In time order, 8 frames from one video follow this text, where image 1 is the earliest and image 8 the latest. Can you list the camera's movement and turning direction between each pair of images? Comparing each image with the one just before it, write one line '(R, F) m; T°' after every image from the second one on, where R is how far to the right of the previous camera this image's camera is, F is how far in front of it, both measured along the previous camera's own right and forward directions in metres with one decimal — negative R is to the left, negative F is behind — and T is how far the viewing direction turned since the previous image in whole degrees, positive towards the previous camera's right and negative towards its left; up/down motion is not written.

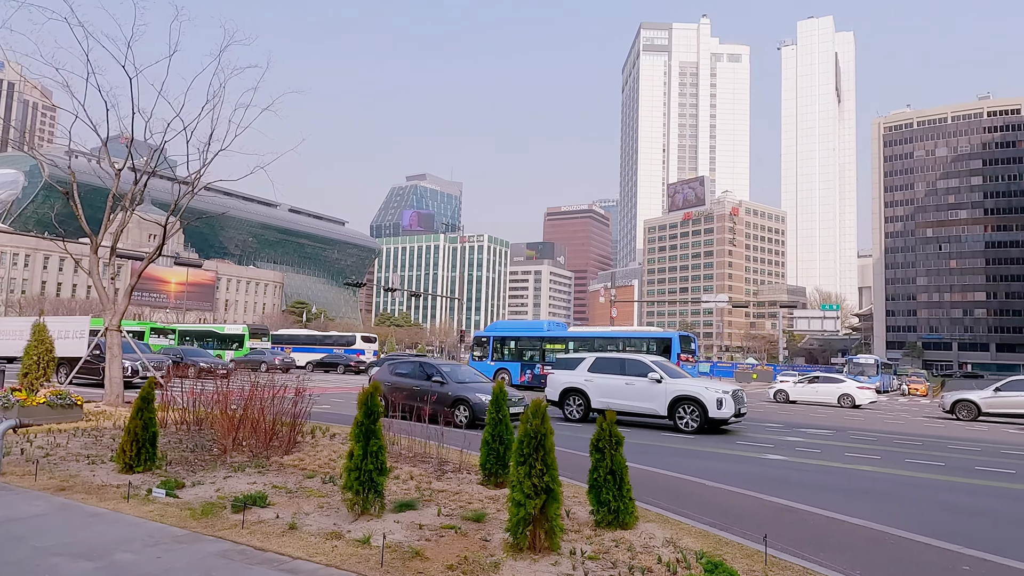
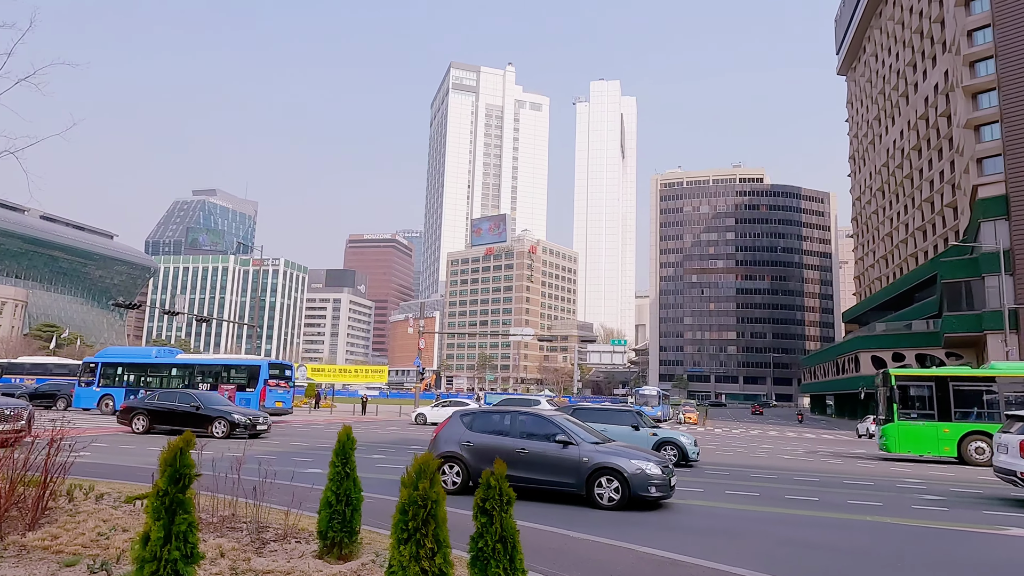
(-0.4, +0.8) m; +17°
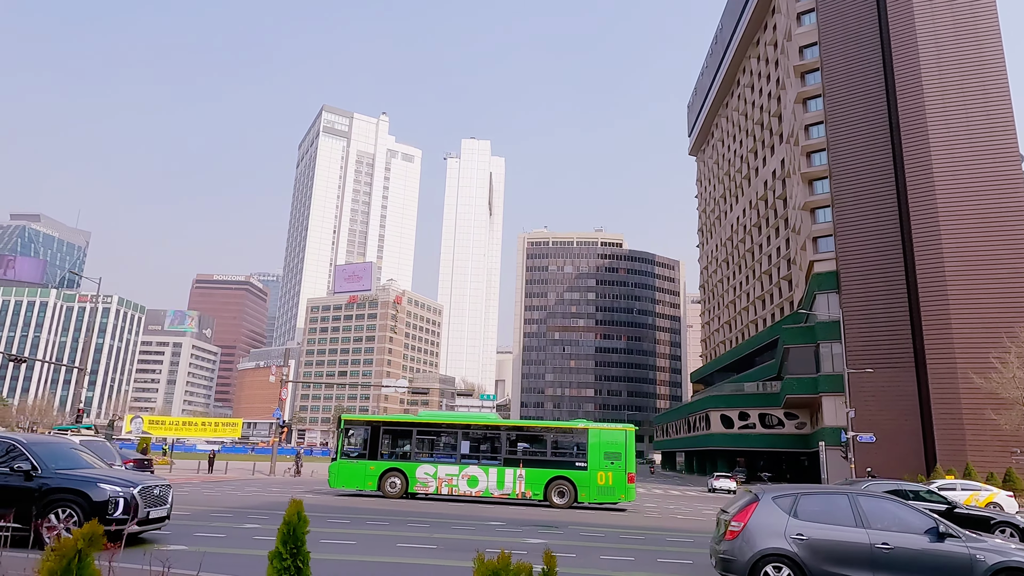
(-0.8, +1.0) m; +12°
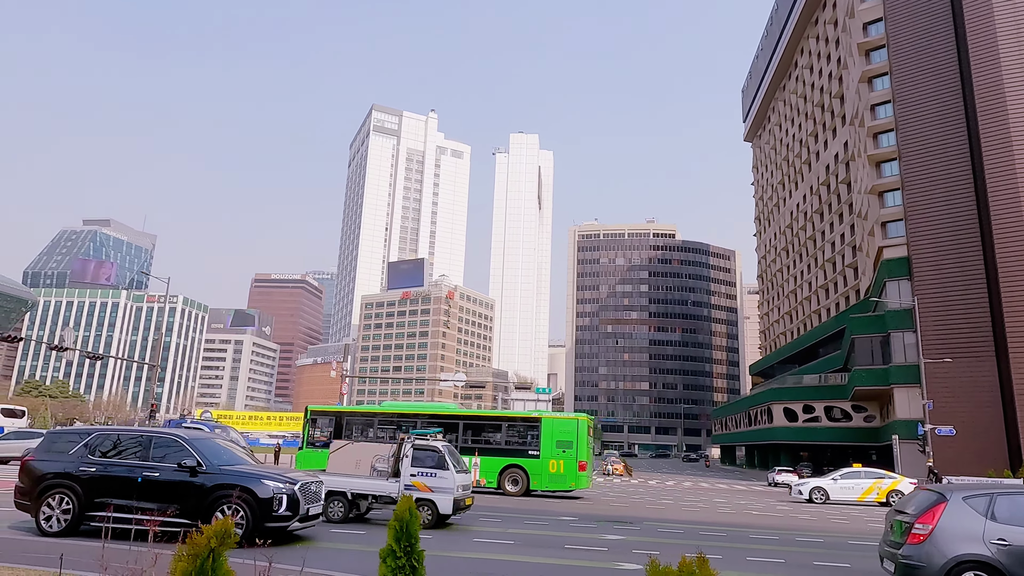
(-0.3, +0.3) m; -4°
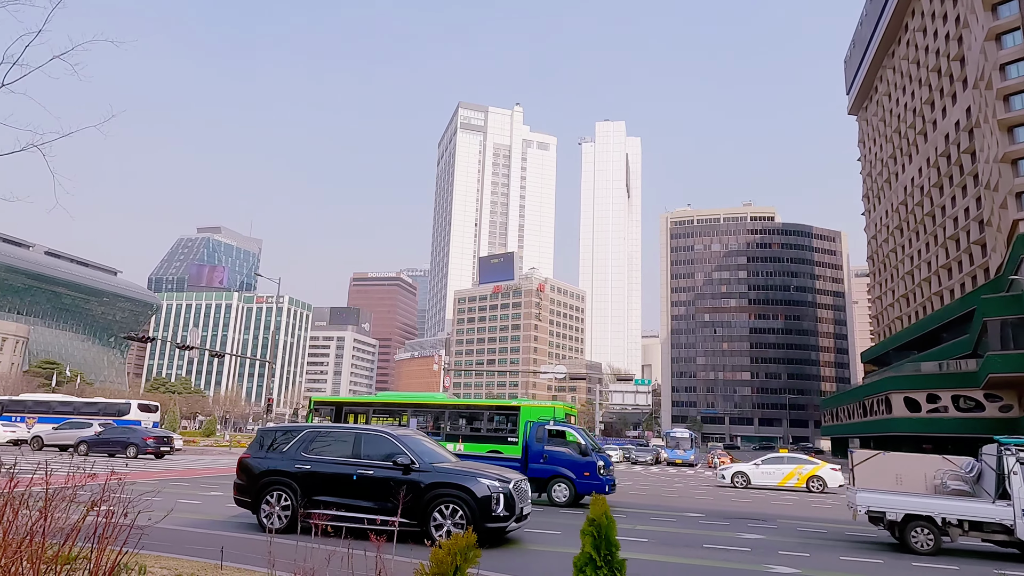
(-0.5, +0.3) m; -8°
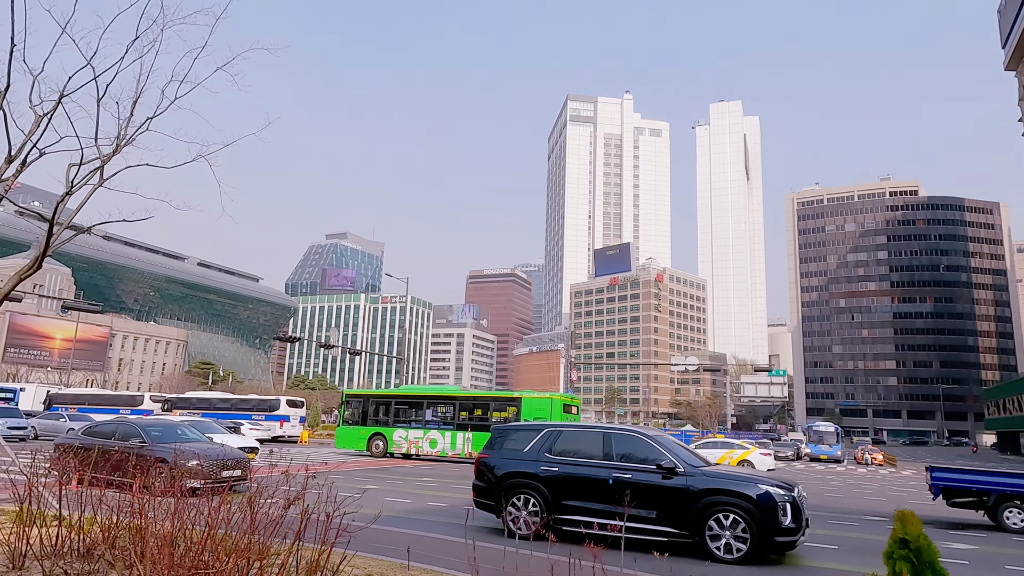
(-0.5, +0.4) m; -10°
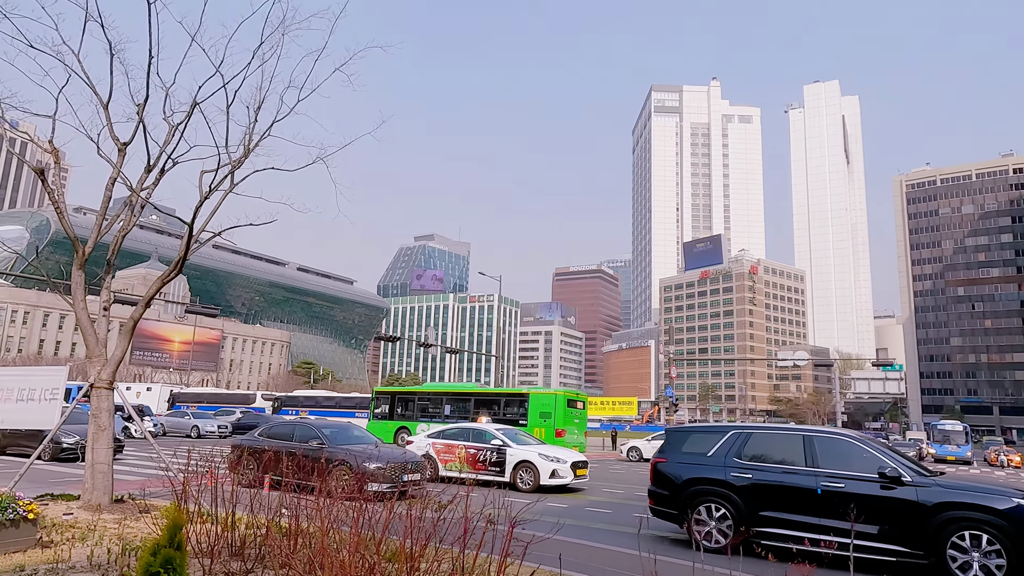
(-0.5, +0.3) m; -7°
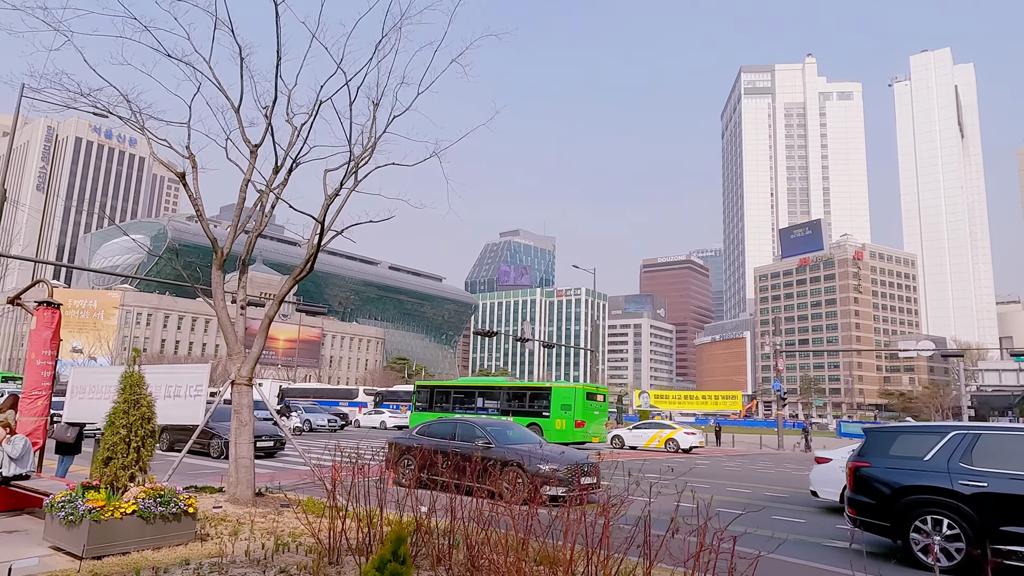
(-0.5, +0.3) m; -7°
